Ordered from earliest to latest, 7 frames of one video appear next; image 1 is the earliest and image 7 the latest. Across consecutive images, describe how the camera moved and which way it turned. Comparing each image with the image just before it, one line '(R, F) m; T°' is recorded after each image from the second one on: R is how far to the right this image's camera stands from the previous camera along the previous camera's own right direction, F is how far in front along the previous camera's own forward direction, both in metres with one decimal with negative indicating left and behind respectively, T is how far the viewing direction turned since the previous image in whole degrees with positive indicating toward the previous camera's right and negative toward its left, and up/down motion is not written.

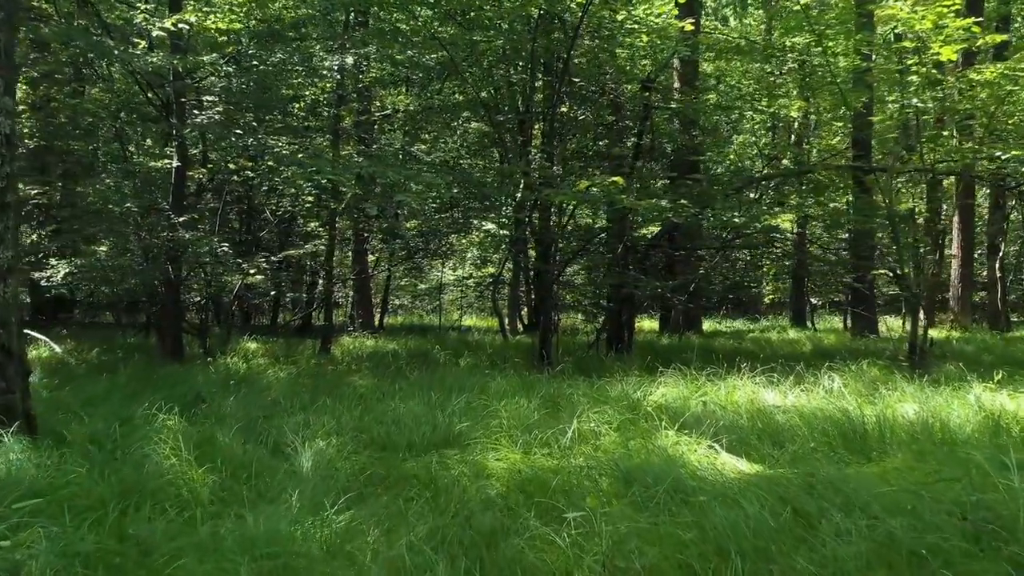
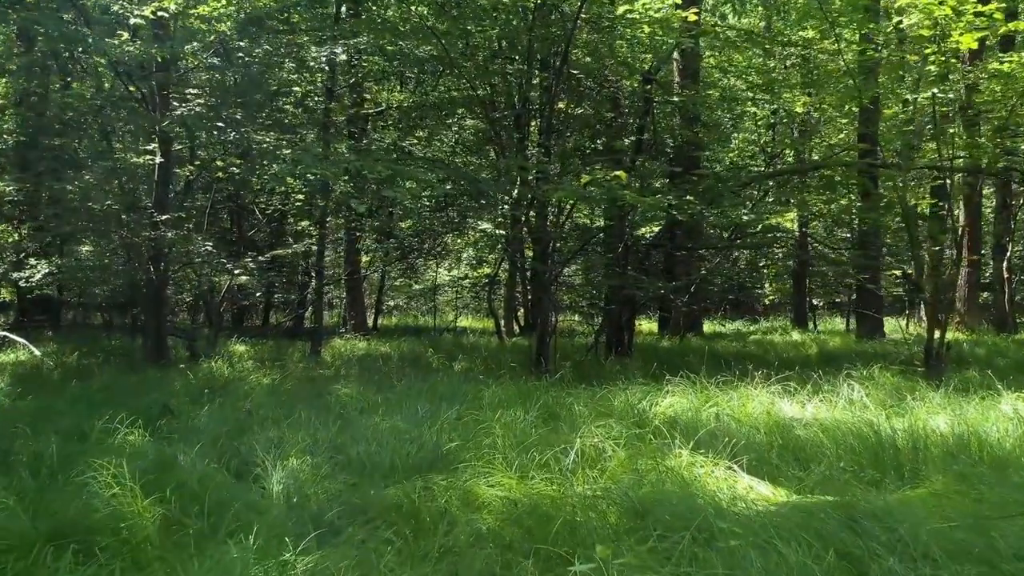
(0.0, +0.3) m; 0°
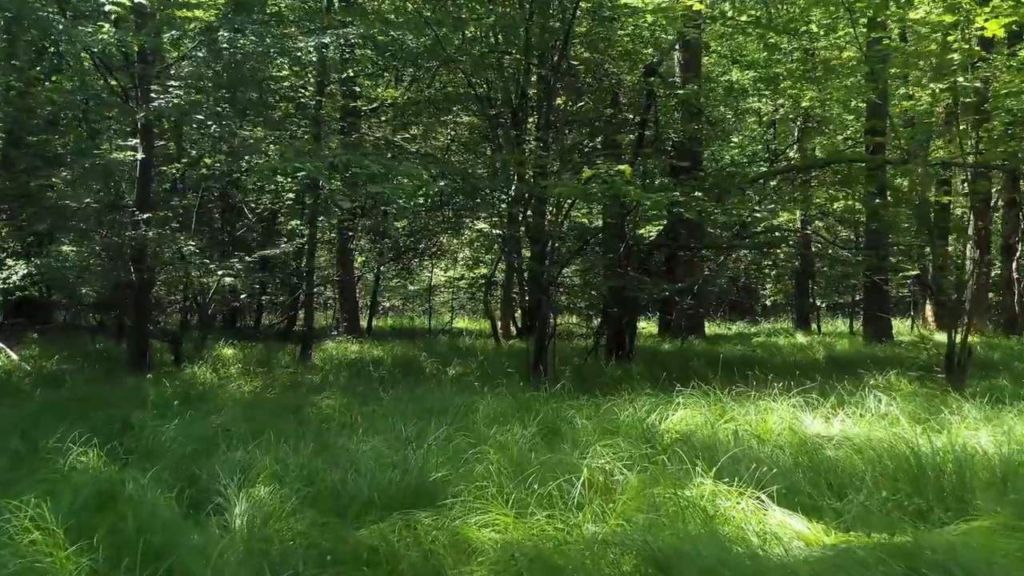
(0.0, +0.3) m; 0°
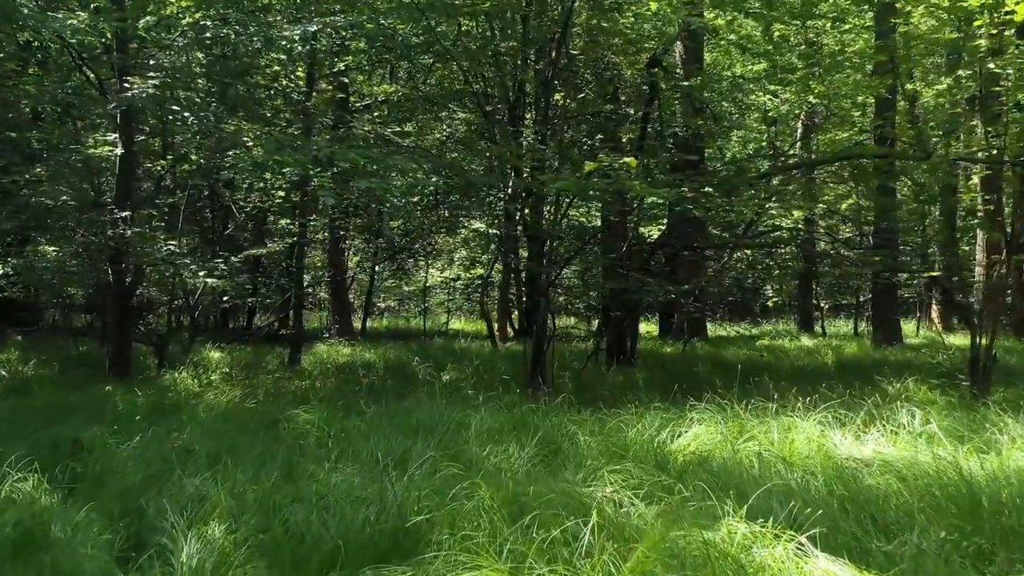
(0.0, +0.3) m; 0°
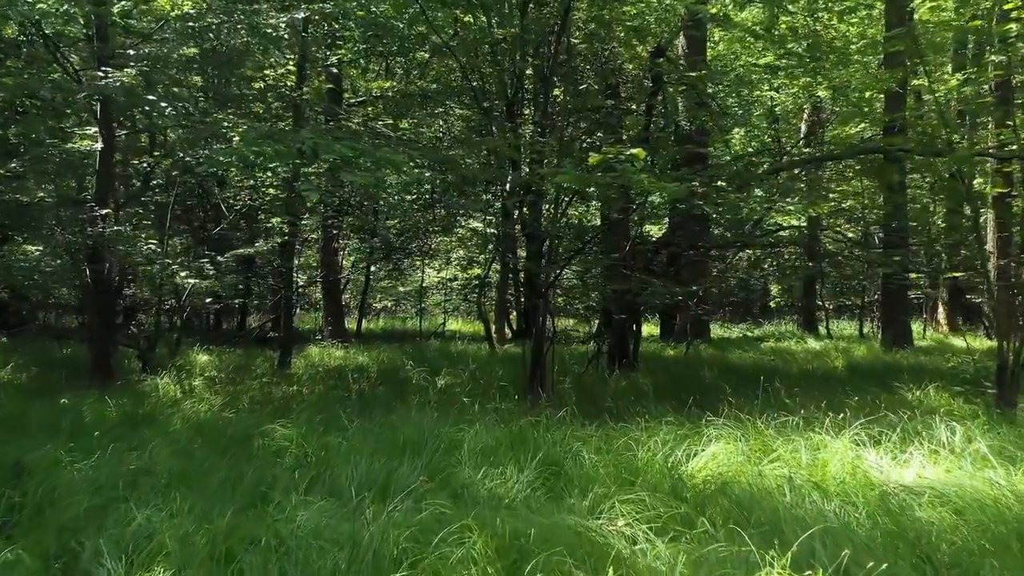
(0.0, +0.3) m; 0°
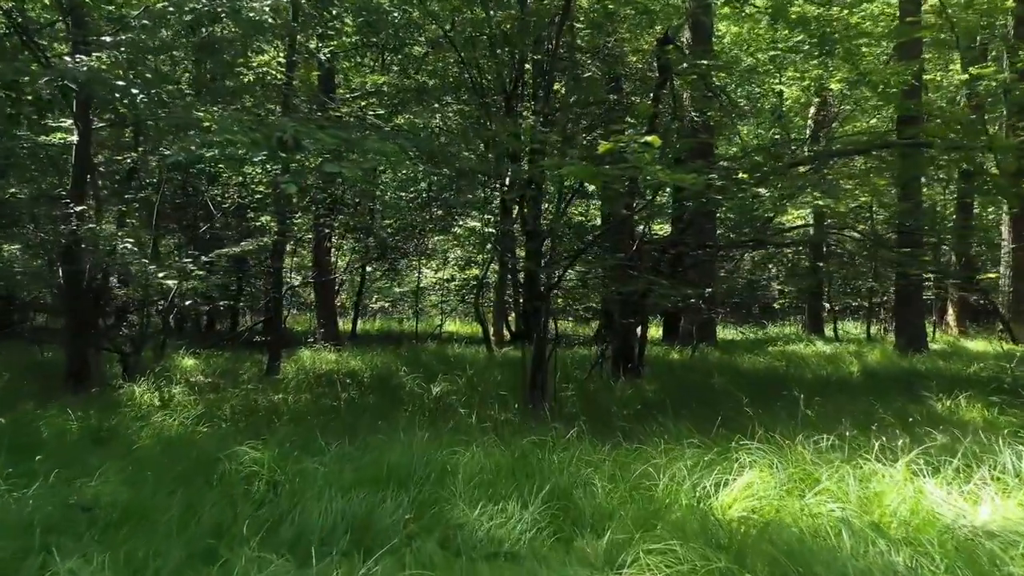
(0.0, +0.3) m; 0°
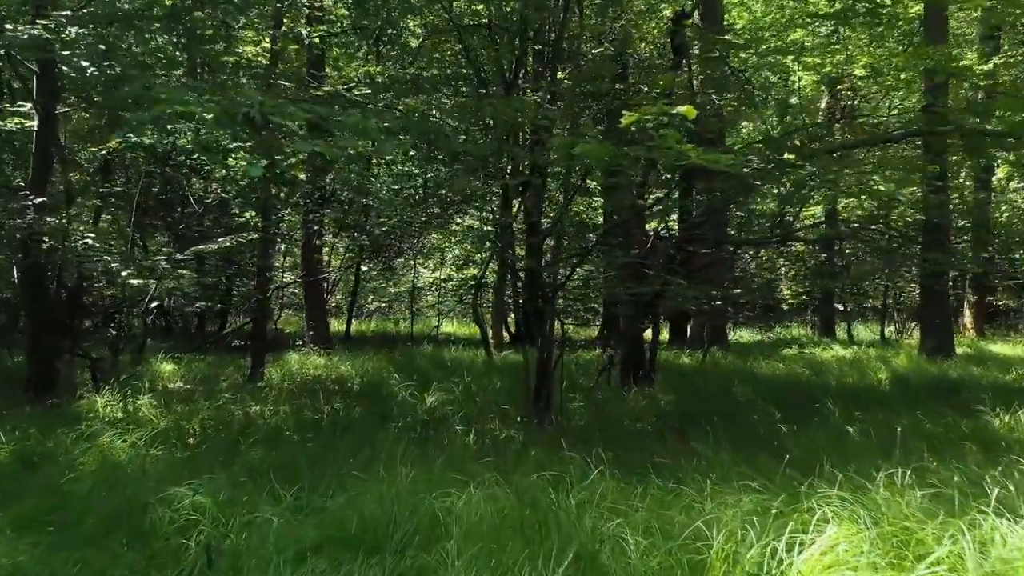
(0.0, +0.5) m; 0°
